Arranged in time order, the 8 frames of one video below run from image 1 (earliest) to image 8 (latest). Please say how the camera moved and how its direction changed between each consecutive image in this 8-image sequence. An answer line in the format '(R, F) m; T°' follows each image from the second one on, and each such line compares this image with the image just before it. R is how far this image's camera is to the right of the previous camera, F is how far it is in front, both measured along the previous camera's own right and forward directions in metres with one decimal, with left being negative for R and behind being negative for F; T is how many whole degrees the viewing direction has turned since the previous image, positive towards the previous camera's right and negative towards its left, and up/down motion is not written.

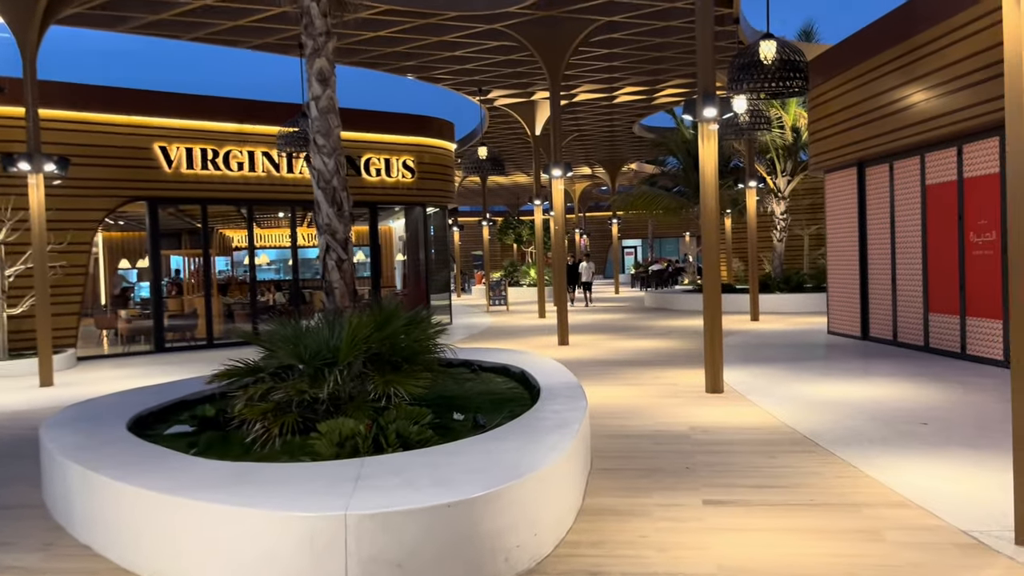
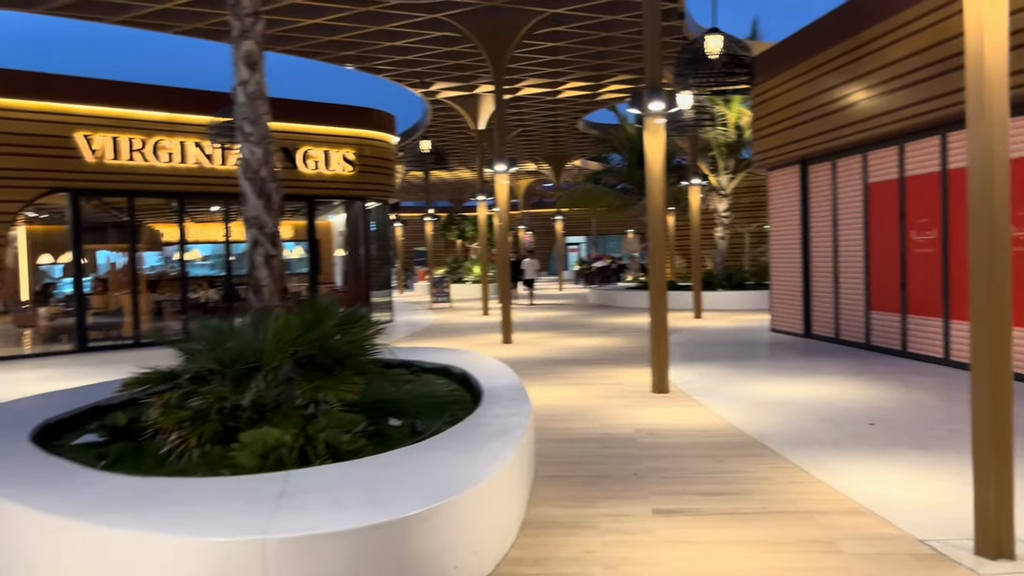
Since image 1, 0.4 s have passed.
(0.0, +0.3) m; +4°
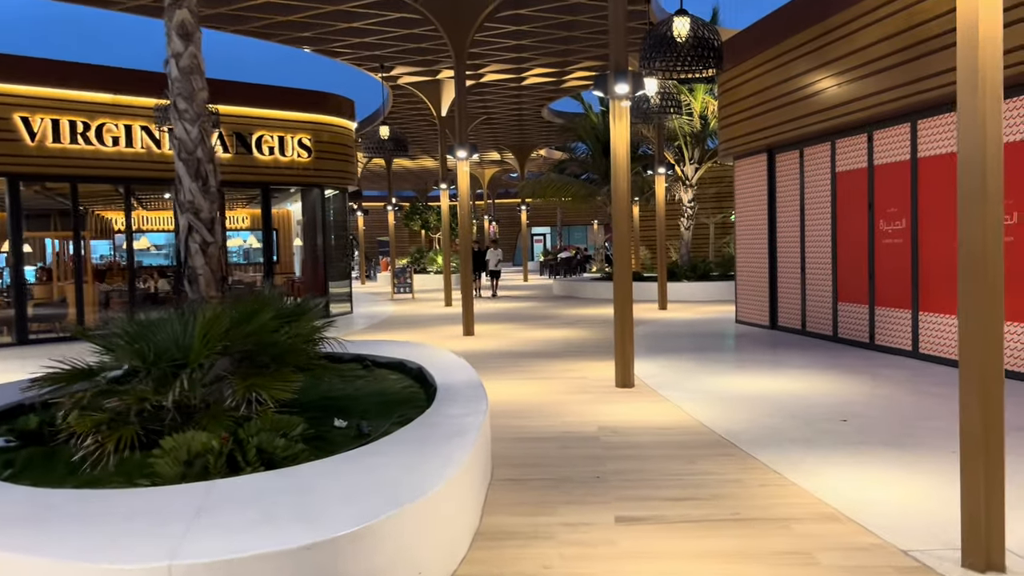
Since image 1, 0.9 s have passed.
(+0.1, +0.4) m; +2°
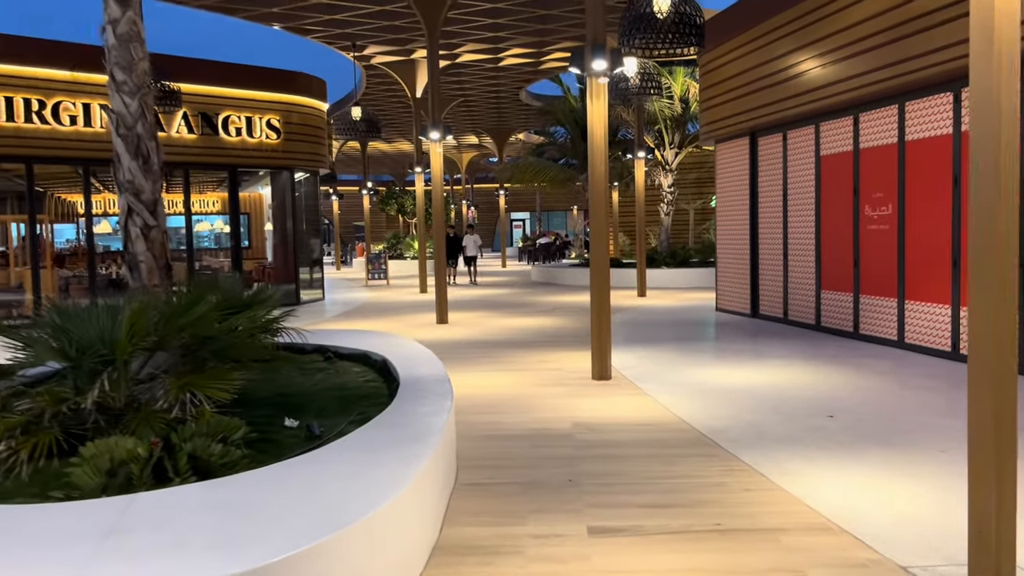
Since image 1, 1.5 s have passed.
(+0.1, +0.4) m; +1°
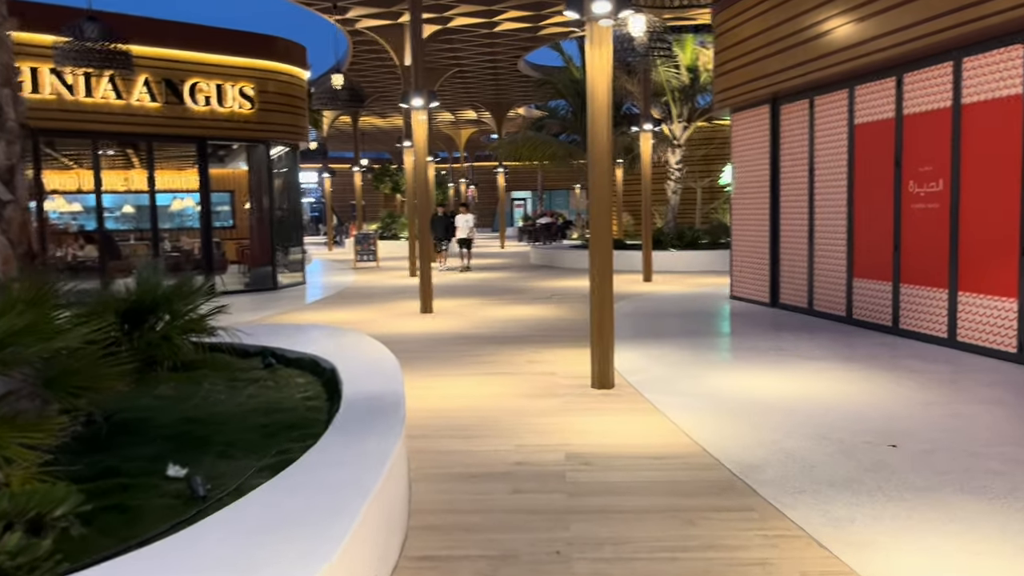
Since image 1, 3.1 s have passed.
(+0.1, +1.2) m; 0°
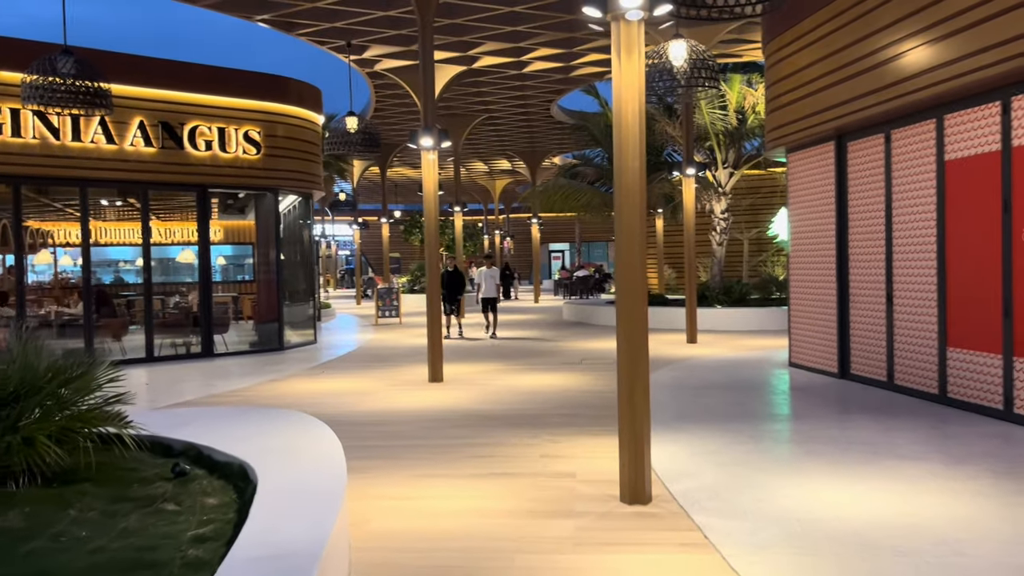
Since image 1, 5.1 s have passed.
(+0.2, +1.5) m; -3°
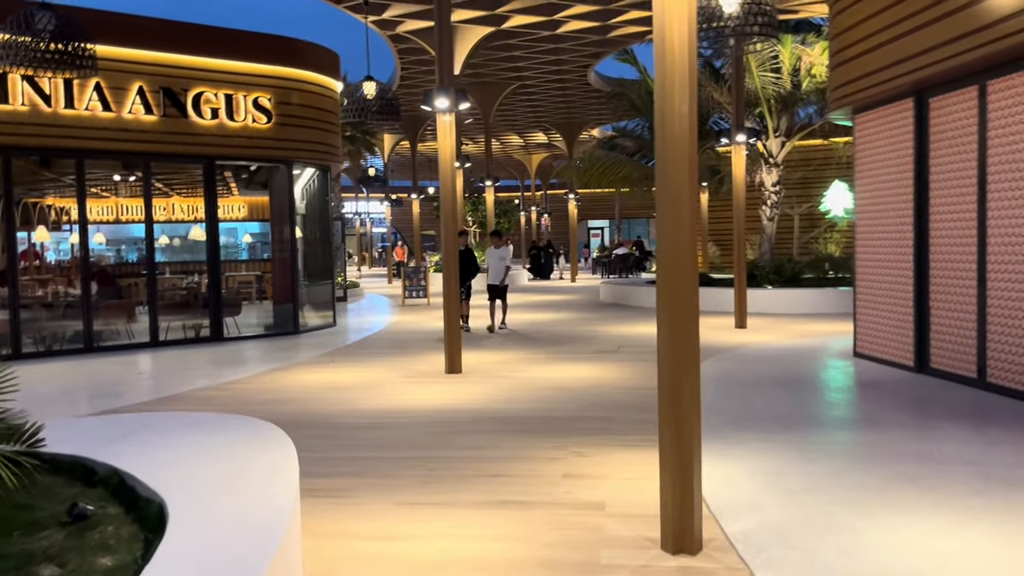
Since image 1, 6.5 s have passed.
(+0.1, +1.1) m; -3°
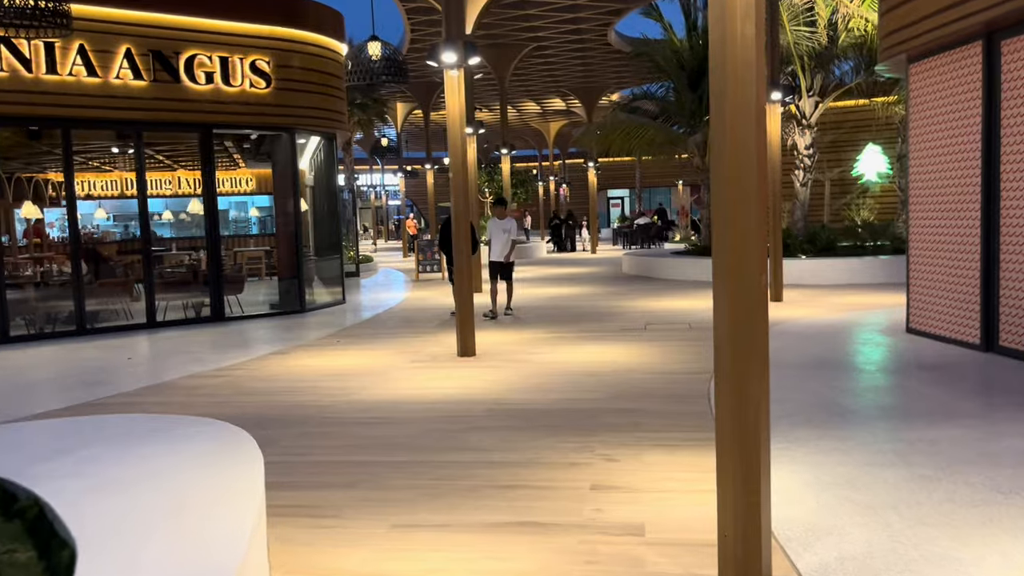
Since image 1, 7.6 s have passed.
(0.0, +0.8) m; -1°
